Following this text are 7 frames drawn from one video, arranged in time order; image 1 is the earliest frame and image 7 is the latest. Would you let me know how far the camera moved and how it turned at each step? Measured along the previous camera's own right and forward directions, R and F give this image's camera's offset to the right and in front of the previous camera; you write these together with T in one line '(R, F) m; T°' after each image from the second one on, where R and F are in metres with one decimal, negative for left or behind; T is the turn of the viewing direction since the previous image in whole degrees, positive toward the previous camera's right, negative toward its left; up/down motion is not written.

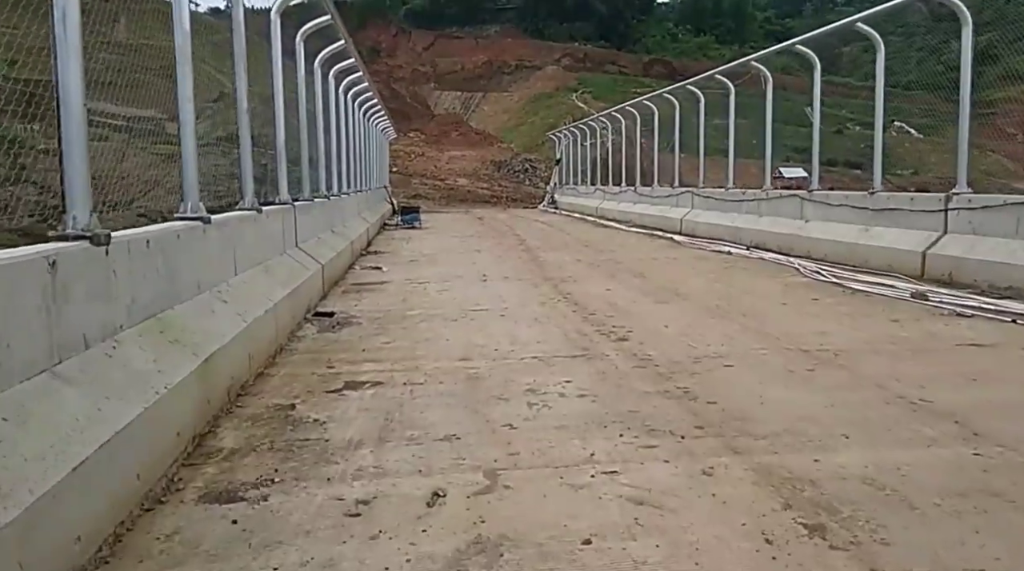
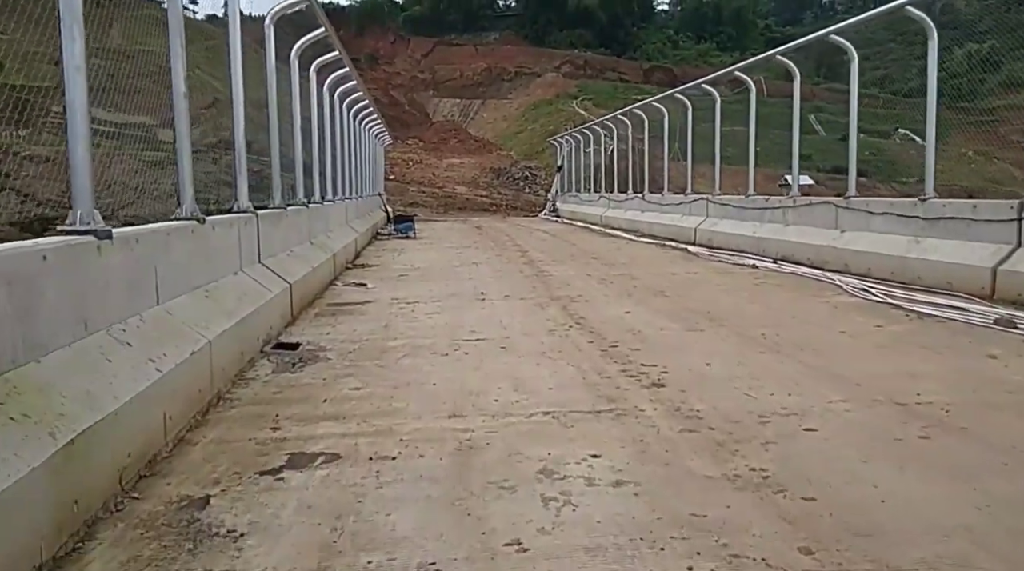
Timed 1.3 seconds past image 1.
(0.0, +1.1) m; 0°
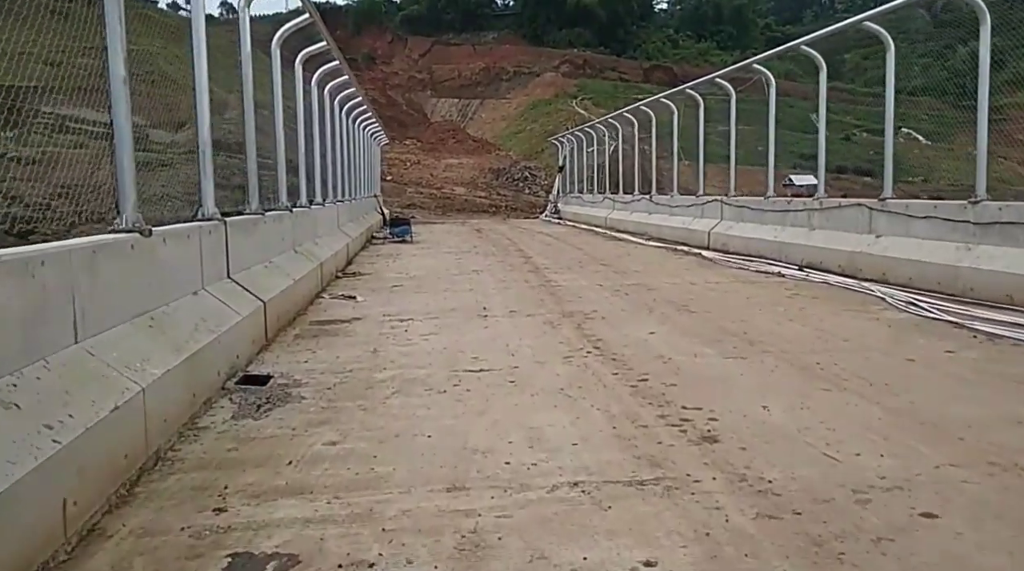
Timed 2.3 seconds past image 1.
(-0.1, +0.8) m; 0°
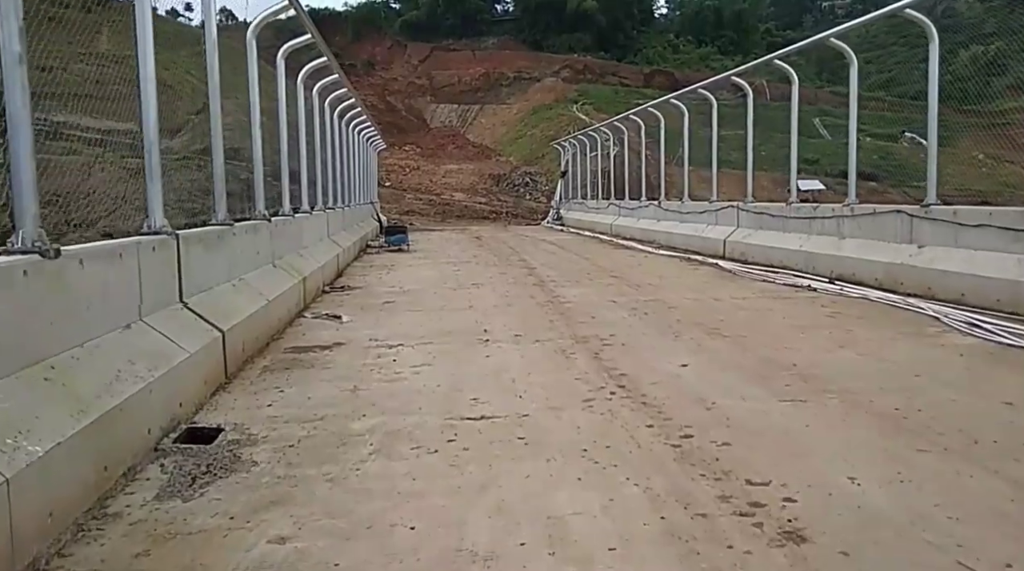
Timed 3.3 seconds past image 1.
(0.0, +0.9) m; 0°
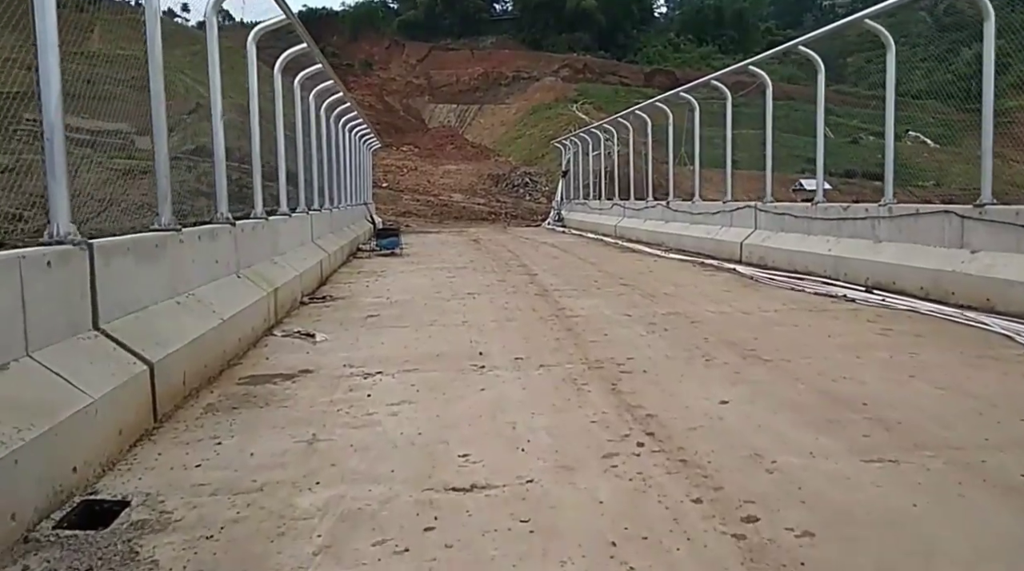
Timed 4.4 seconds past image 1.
(0.0, +0.9) m; 0°
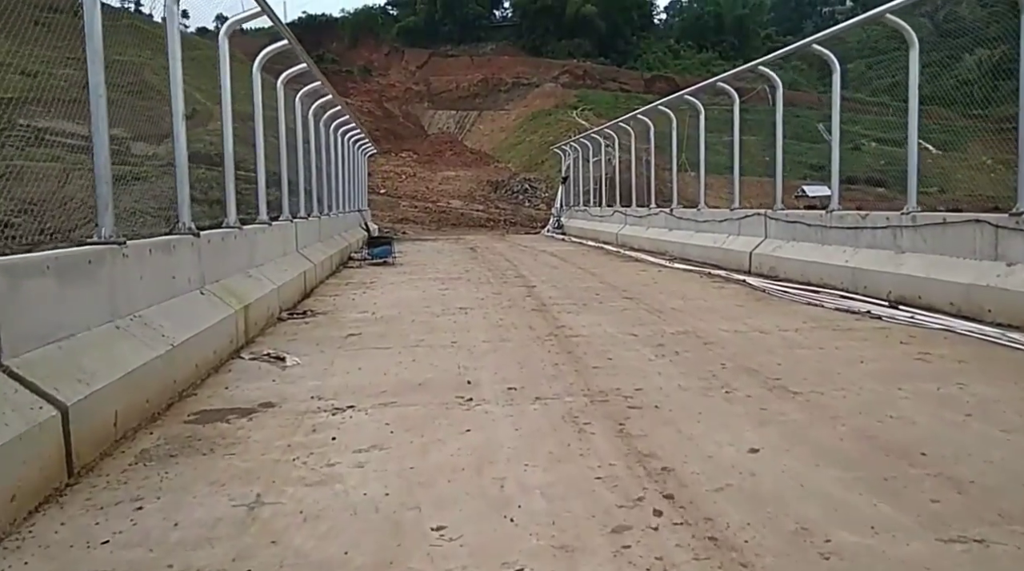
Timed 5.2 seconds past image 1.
(0.0, +0.6) m; 0°
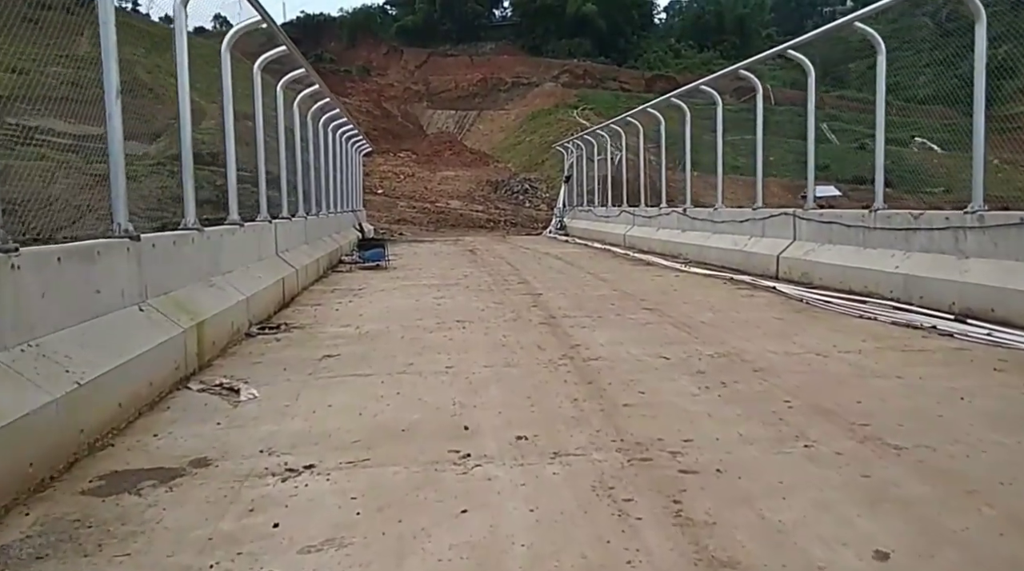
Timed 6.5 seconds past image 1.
(0.0, +1.0) m; 0°
